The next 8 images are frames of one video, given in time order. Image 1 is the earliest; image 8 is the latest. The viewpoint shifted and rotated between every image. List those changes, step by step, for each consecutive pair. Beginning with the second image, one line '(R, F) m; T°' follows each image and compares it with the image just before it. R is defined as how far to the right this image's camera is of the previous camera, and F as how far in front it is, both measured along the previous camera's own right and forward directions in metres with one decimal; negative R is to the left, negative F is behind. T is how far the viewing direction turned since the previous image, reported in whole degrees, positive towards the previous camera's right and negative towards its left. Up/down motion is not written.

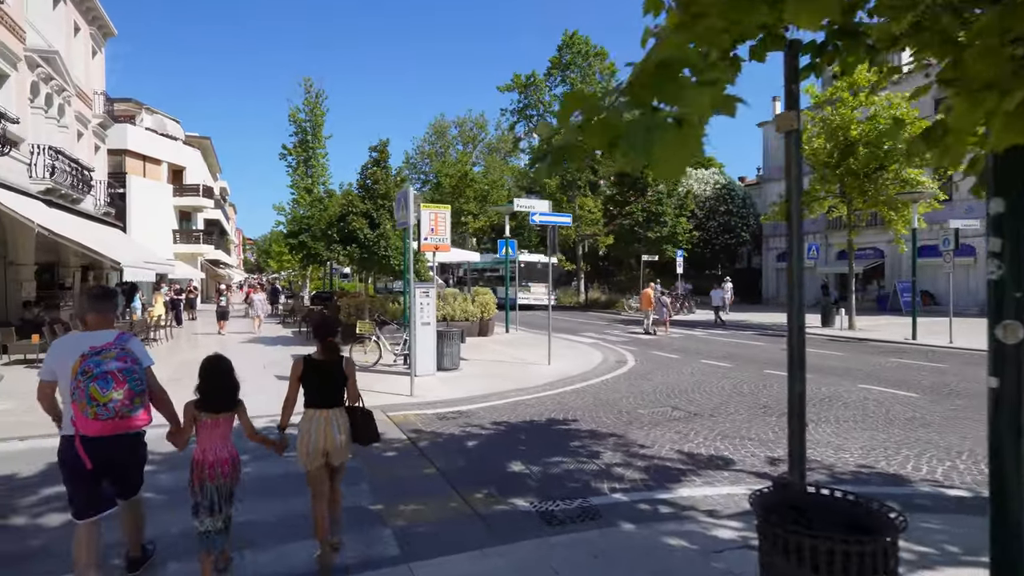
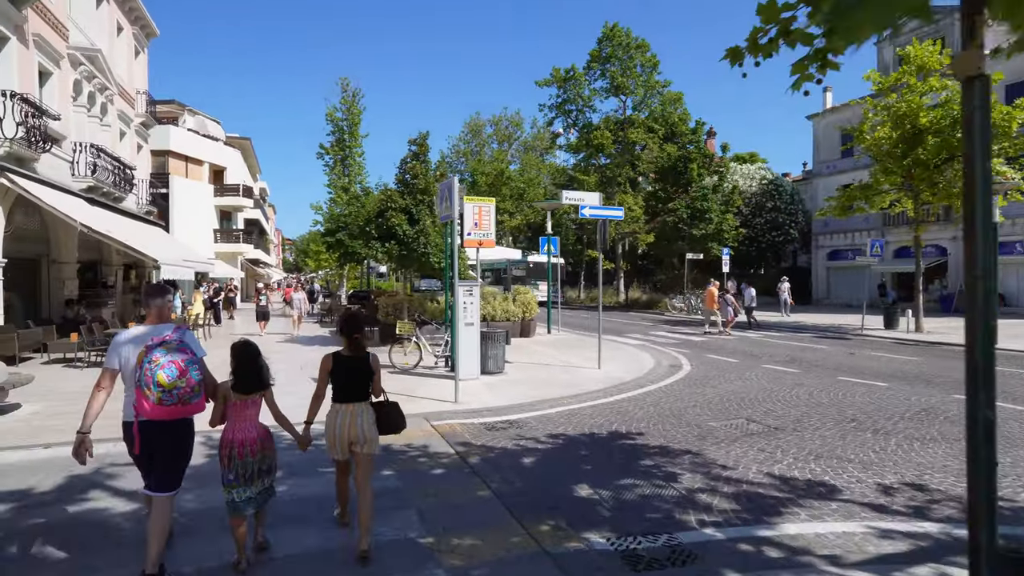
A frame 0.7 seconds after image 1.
(-0.3, +0.7) m; -3°
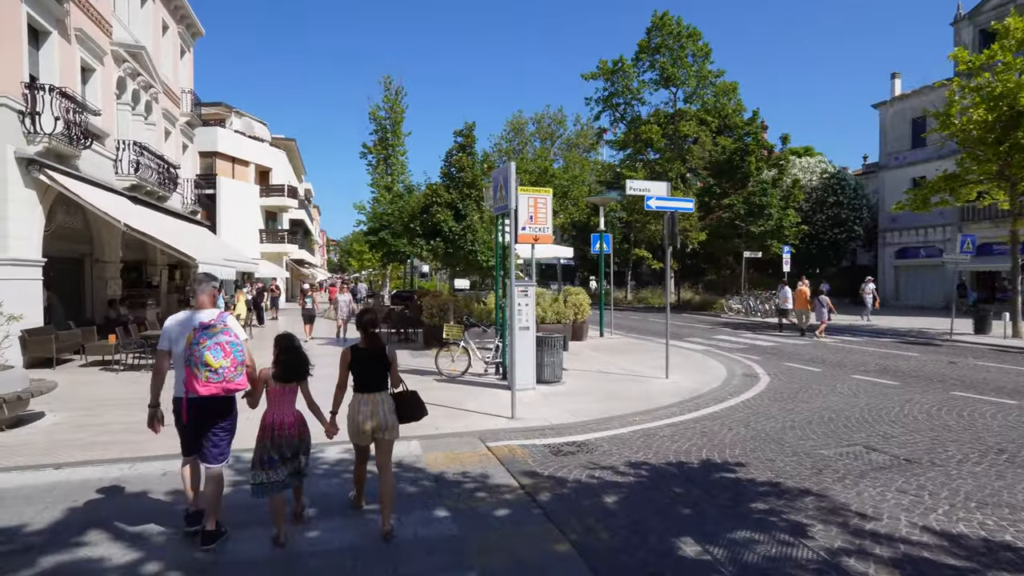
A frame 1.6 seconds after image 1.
(-0.3, +1.0) m; -4°
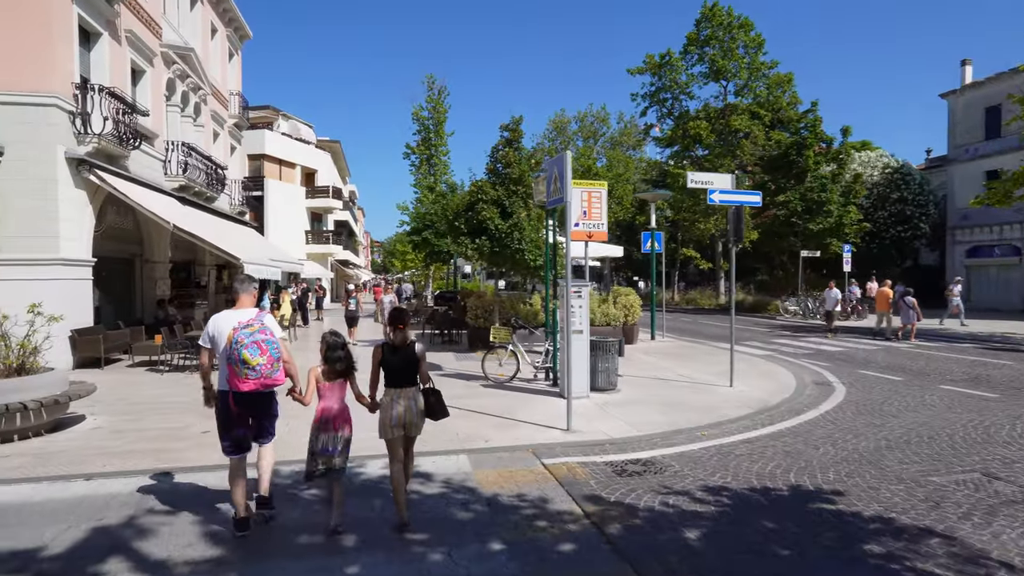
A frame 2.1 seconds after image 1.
(-0.2, +0.6) m; -4°
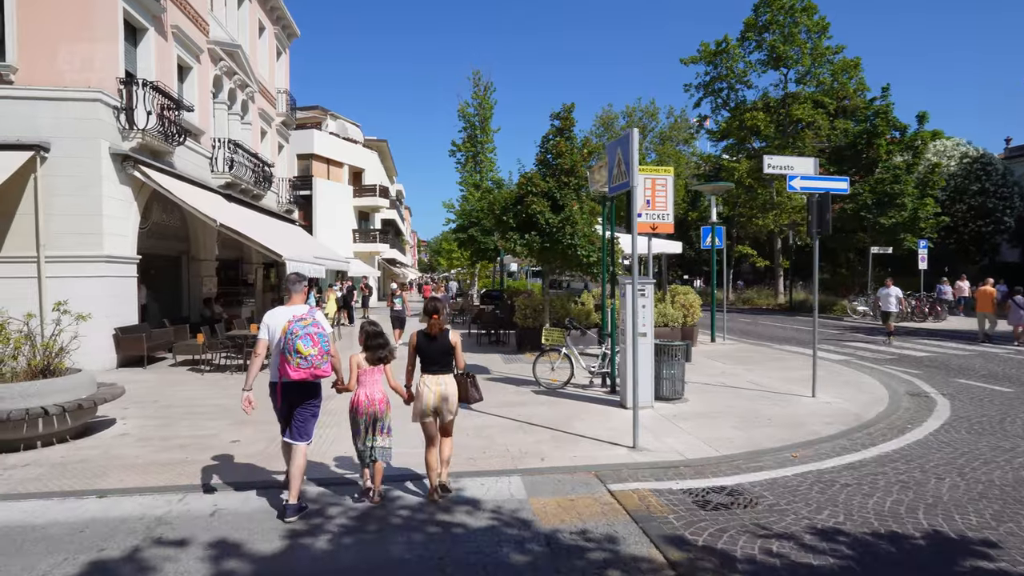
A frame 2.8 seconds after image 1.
(-0.1, +0.8) m; -4°
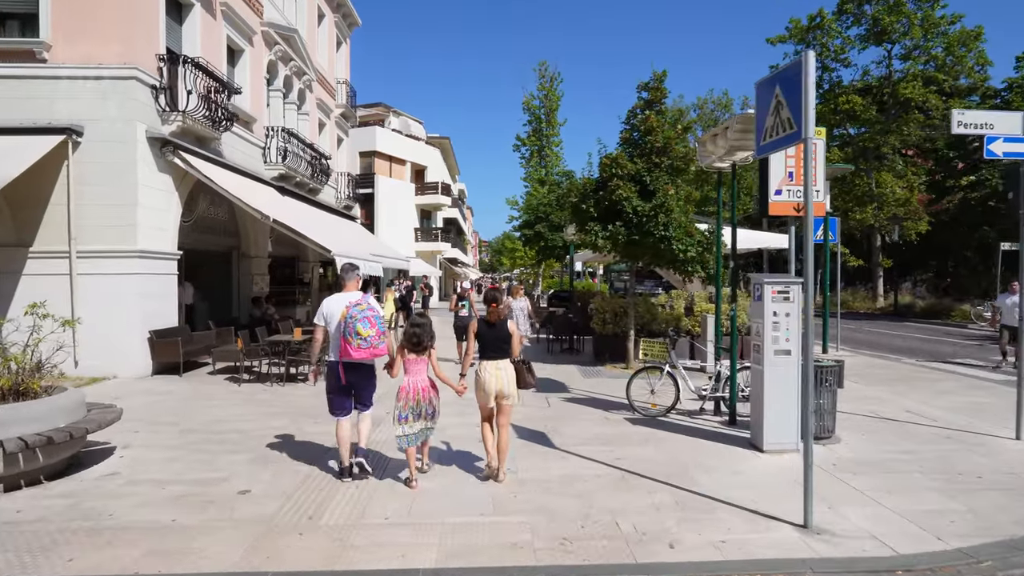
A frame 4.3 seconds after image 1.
(-0.4, +1.8) m; -6°
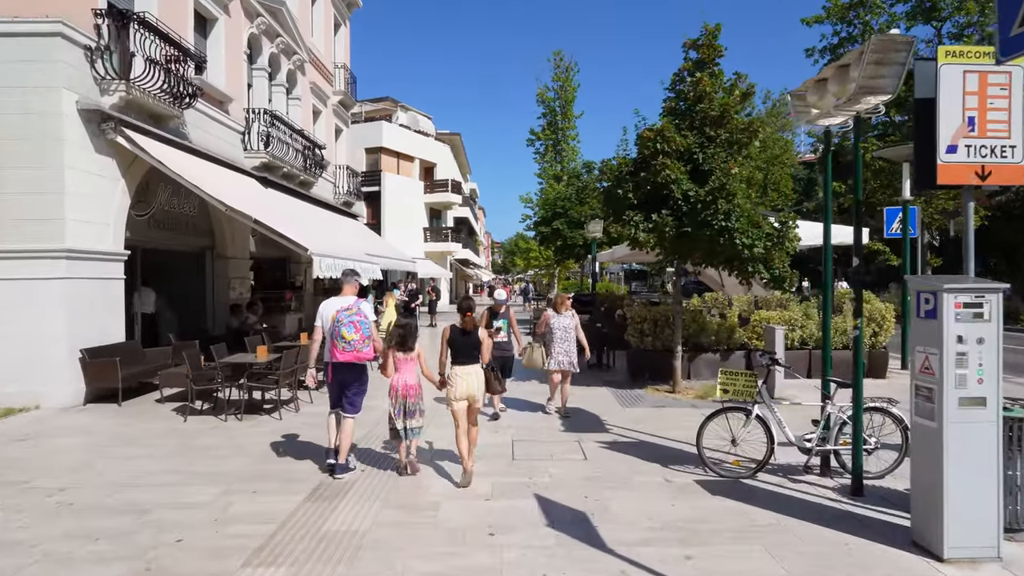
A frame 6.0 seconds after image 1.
(-0.1, +2.1) m; -1°
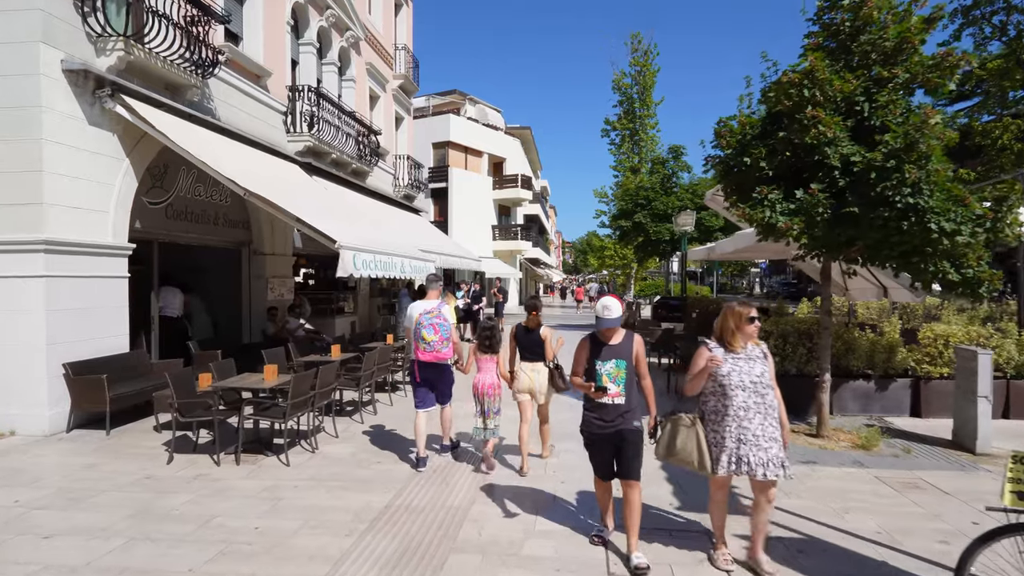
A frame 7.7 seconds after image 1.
(-0.2, +2.2) m; -7°
